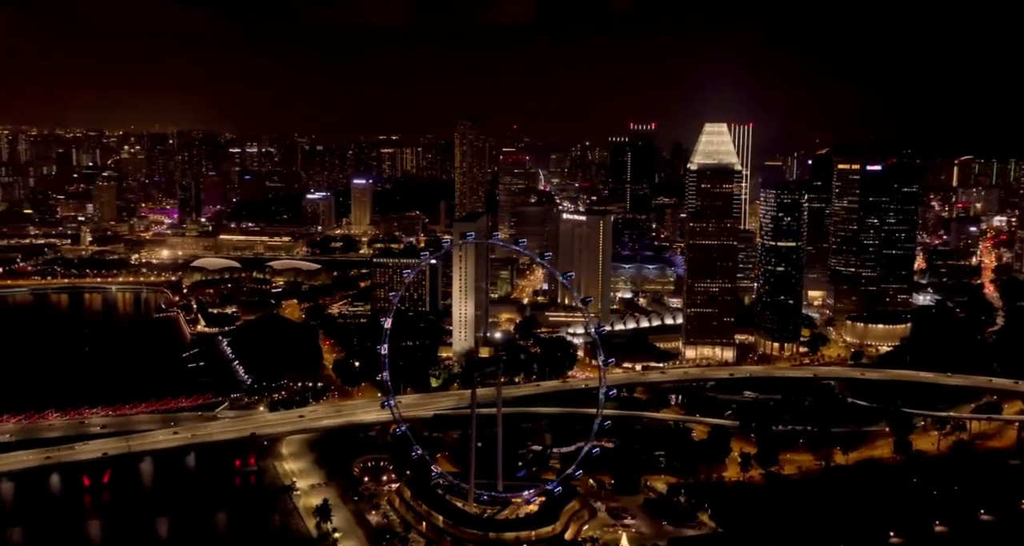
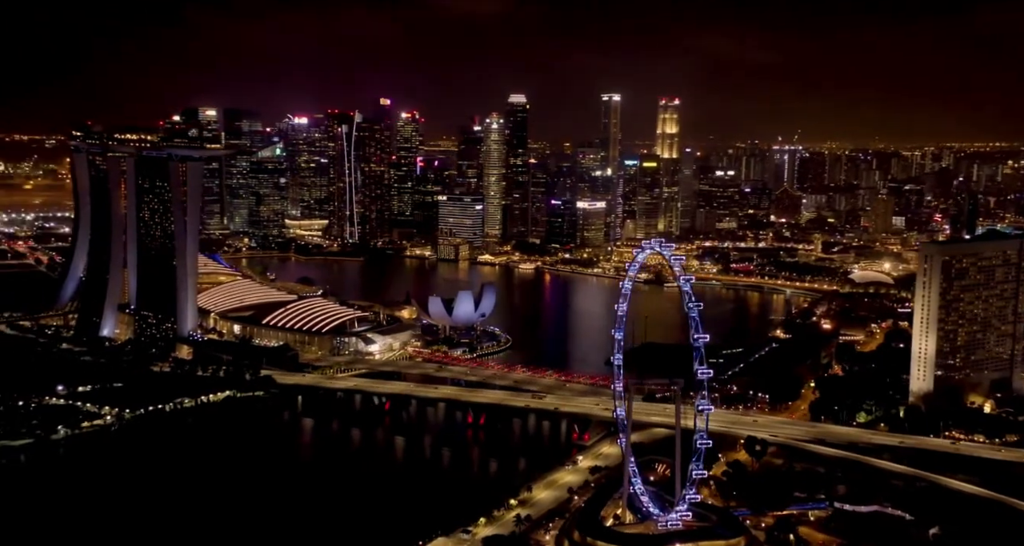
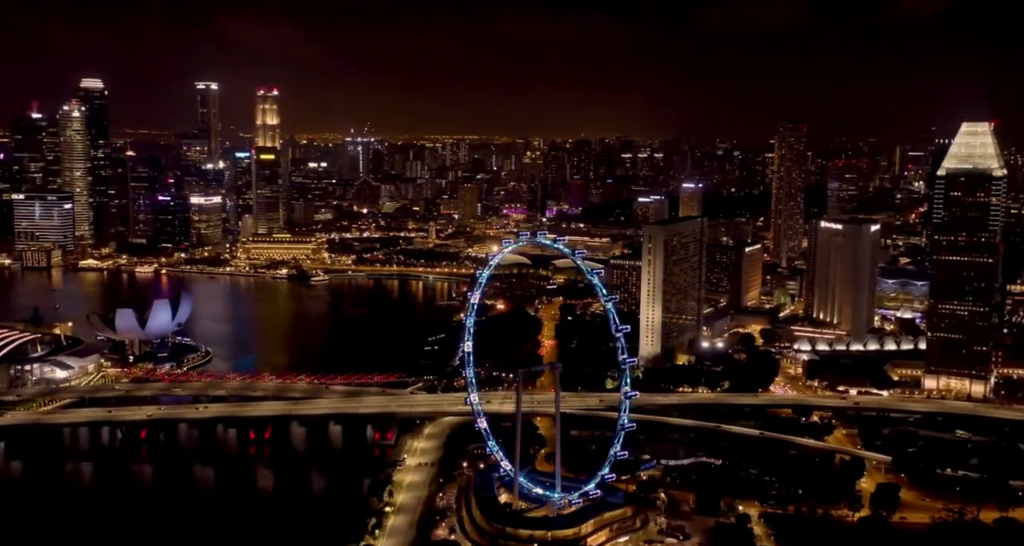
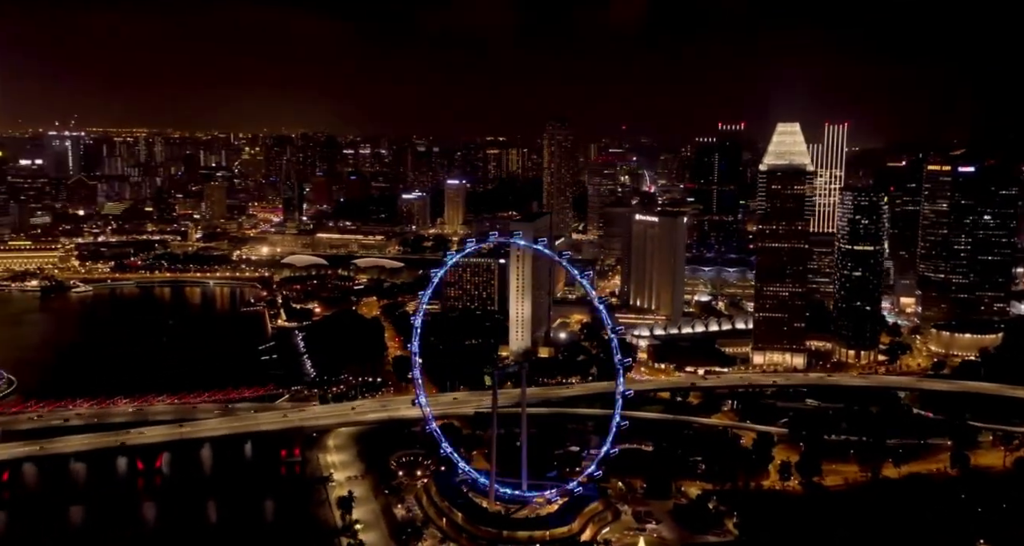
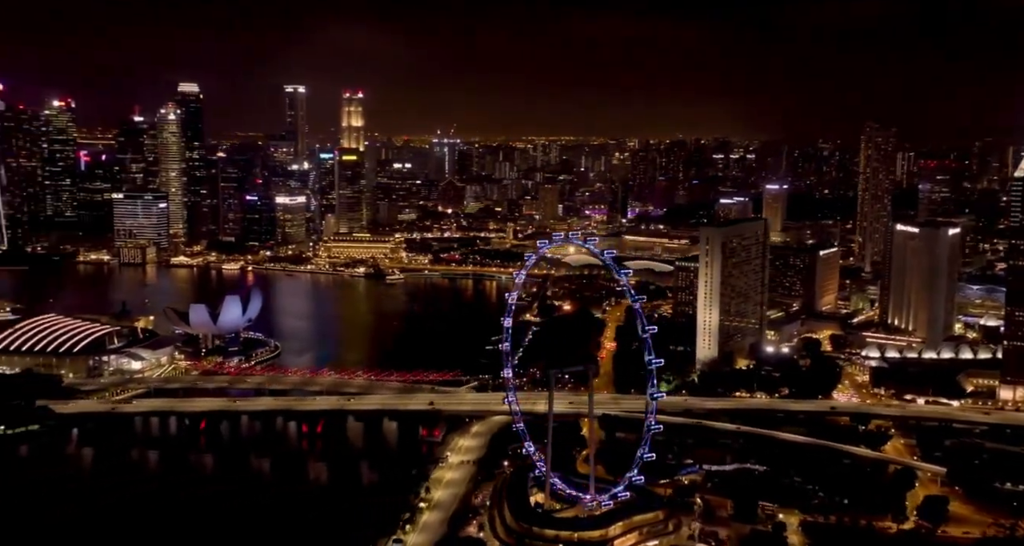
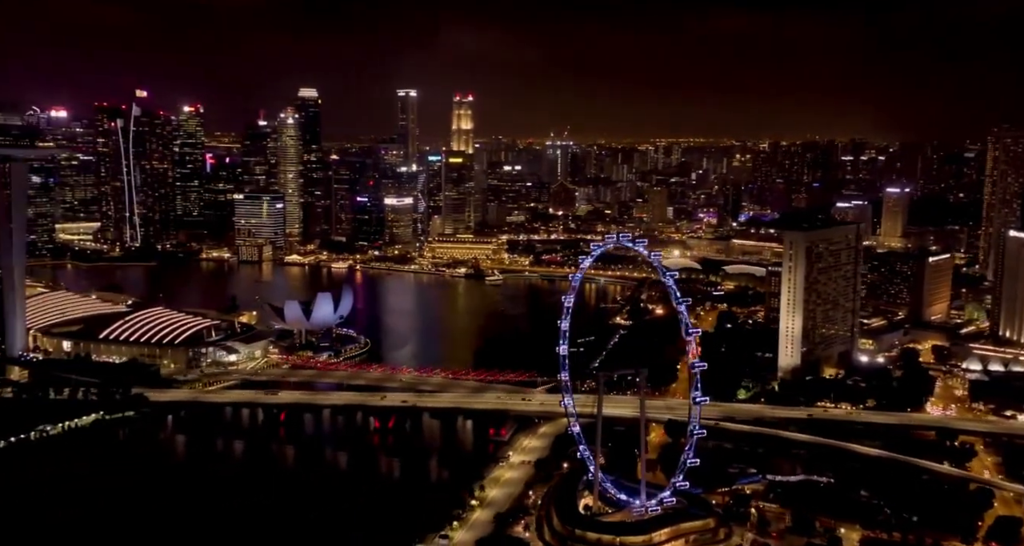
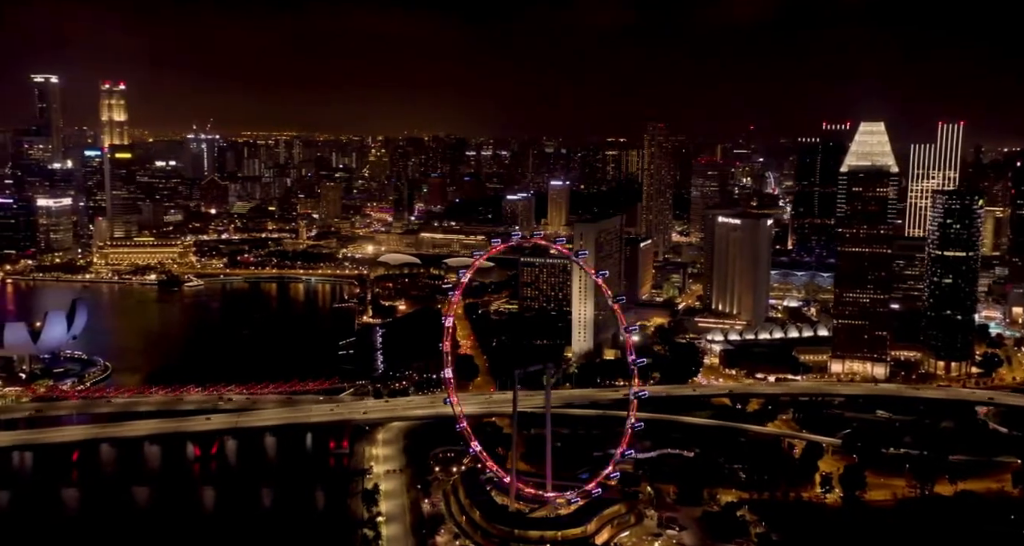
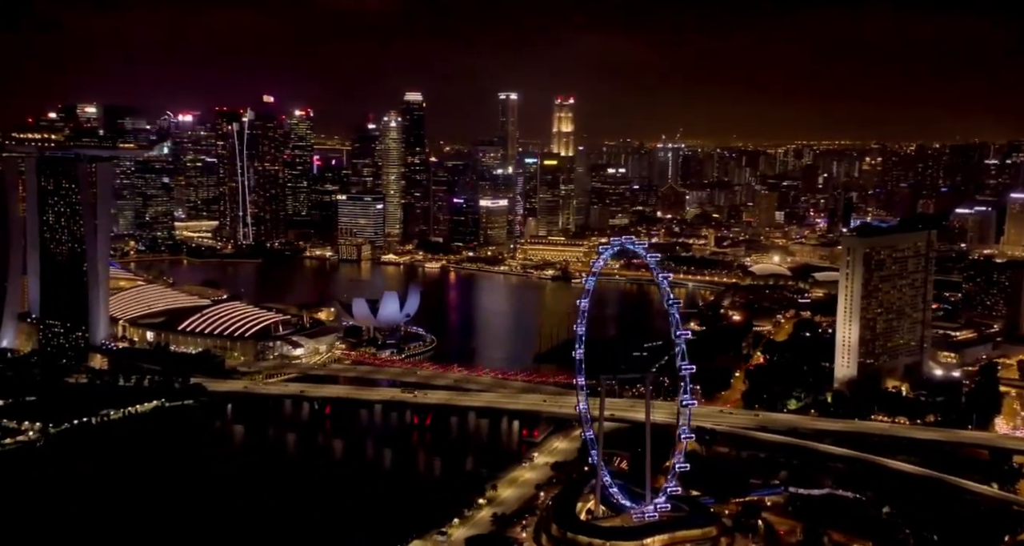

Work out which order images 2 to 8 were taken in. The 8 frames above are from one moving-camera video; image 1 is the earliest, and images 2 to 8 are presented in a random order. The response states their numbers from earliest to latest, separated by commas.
4, 7, 3, 5, 6, 8, 2
